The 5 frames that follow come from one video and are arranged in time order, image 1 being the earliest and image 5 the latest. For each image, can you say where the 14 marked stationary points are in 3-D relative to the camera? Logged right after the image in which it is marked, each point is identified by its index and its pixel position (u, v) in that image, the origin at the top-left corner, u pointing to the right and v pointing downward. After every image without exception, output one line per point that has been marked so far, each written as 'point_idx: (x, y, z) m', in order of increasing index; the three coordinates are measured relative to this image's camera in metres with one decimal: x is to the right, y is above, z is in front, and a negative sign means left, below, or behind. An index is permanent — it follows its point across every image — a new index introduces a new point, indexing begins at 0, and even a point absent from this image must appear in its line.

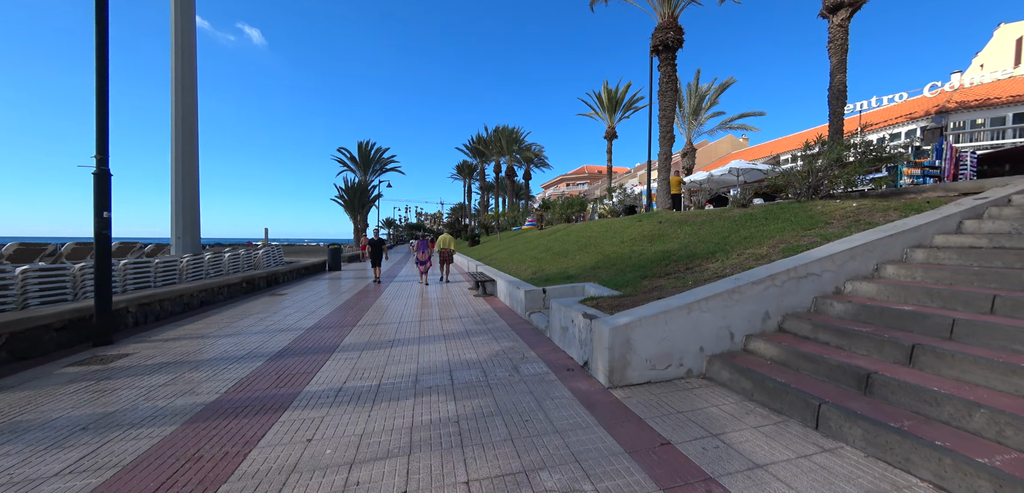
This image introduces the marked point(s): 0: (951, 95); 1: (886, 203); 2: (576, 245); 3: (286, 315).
0: (+24.2, +8.4, +19.3) m
1: (+6.1, +0.7, +5.7) m
2: (+1.9, 0.0, +10.4) m
3: (-4.5, -1.3, +7.0) m
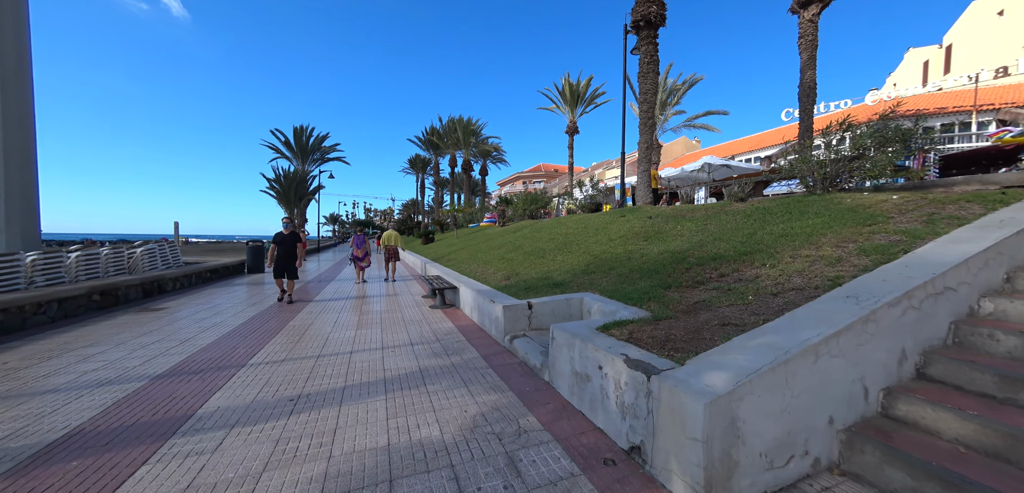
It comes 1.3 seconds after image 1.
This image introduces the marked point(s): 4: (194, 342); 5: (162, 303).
0: (+22.0, +8.3, +20.6) m
1: (+5.7, +0.7, +4.7) m
2: (+1.0, 0.0, +8.9) m
3: (-5.0, -1.3, +4.7) m
4: (-4.2, -1.3, +4.7) m
5: (-7.6, -1.2, +7.6) m
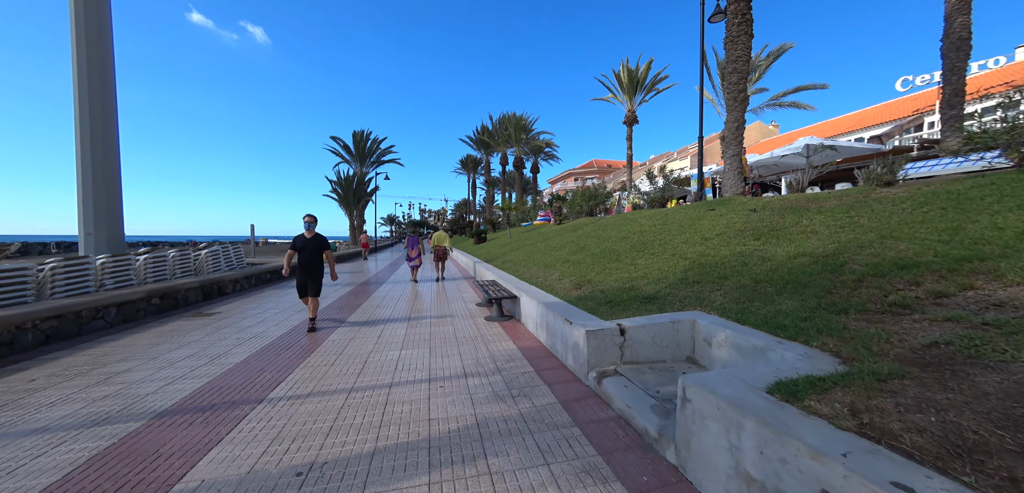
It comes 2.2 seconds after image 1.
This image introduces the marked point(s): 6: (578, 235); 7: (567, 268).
0: (+24.8, +8.5, +16.1) m
1: (+6.5, +0.7, +2.7) m
2: (+2.4, 0.0, +7.5) m
3: (-4.1, -1.3, +4.2) m
4: (-3.4, -1.3, +4.1) m
5: (-6.3, -1.3, +7.5) m
6: (+2.1, +0.4, +11.4) m
7: (+1.1, -0.4, +7.2) m
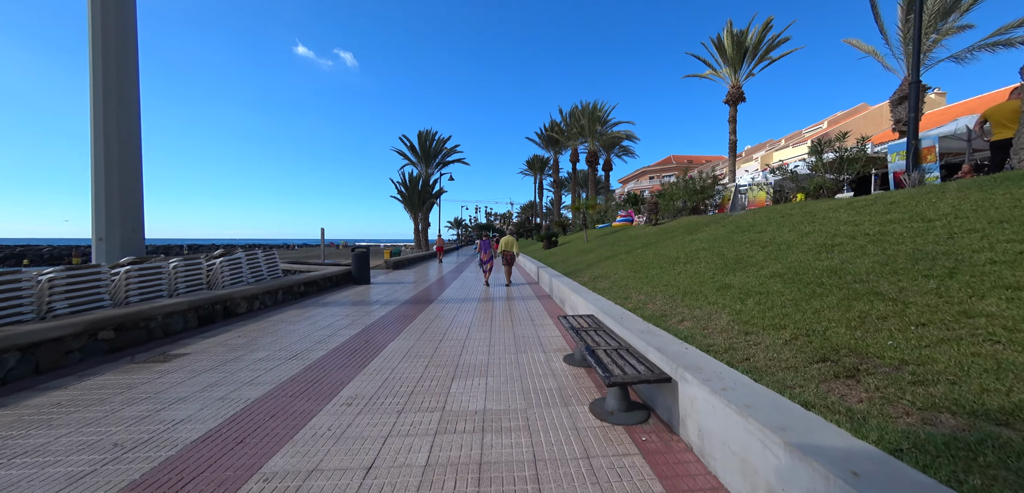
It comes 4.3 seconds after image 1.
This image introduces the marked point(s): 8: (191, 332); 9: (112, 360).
0: (+27.4, +8.1, +8.2) m
1: (+6.9, +0.6, -1.7) m
2: (+3.8, -0.1, +3.8) m
3: (-3.2, -1.5, +1.8) m
4: (-2.5, -1.5, +1.5) m
5: (-4.8, -1.4, +5.3) m
6: (+4.2, +0.2, +7.6) m
7: (+2.5, -0.6, +3.7) m
8: (-5.4, -1.4, +5.9) m
9: (-5.2, -1.5, +4.5) m
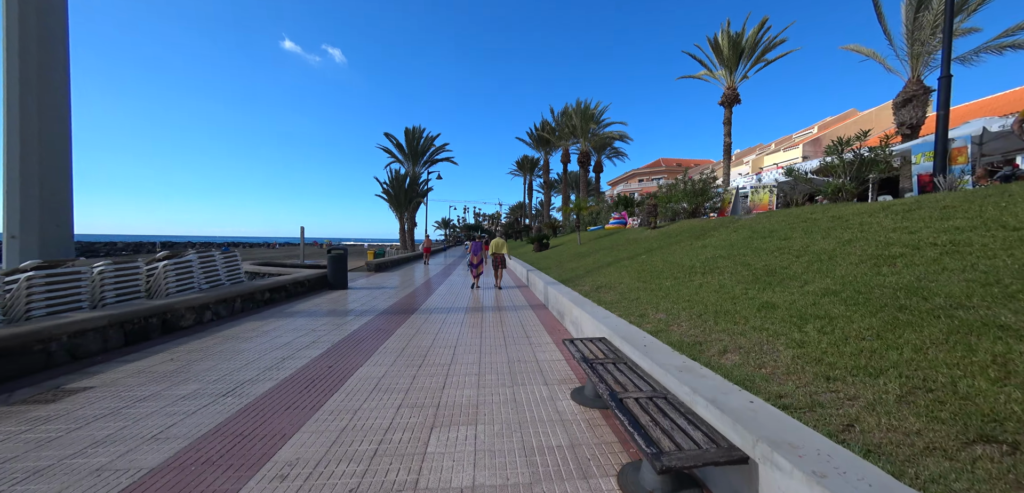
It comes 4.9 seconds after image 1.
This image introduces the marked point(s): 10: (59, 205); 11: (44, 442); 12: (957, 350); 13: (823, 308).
0: (+27.4, +7.8, +8.2) m
1: (+7.1, +0.4, -2.3) m
2: (+3.8, -0.3, +3.0) m
3: (-3.1, -1.5, +0.7) m
4: (-2.5, -1.5, +0.5) m
5: (-4.8, -1.5, +4.2) m
6: (+4.1, 0.0, +6.9) m
7: (+2.5, -0.7, +2.9) m
8: (-5.5, -1.5, +4.8) m
9: (-5.2, -1.5, +3.4) m
10: (-8.8, +0.7, +6.8) m
11: (-3.7, -1.5, +2.7) m
12: (+2.9, -0.6, +2.3) m
13: (+3.0, -0.5, +3.4) m
